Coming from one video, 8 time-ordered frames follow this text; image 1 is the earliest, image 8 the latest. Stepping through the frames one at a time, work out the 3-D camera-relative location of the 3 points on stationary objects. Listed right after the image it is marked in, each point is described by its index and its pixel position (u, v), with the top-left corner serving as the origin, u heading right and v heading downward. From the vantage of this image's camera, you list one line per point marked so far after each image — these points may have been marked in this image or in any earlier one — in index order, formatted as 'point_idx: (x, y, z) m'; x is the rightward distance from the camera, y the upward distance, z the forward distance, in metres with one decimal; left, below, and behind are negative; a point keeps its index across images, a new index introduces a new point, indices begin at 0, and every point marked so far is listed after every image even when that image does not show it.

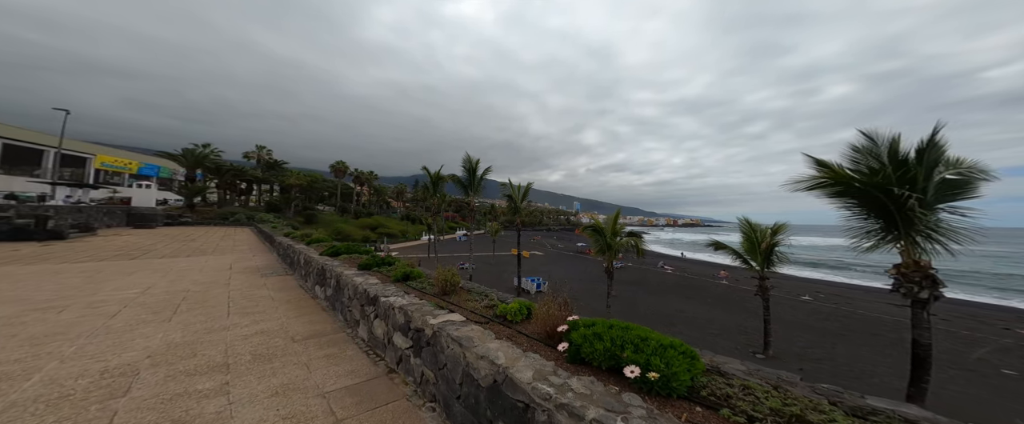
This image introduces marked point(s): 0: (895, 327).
0: (+20.8, -5.9, +16.5) m
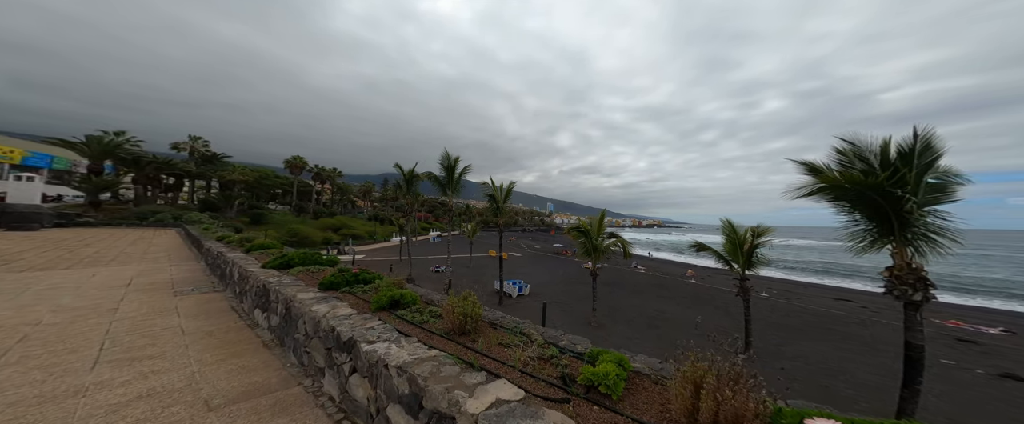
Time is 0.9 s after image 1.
0: (+19.7, -6.1, +17.6) m
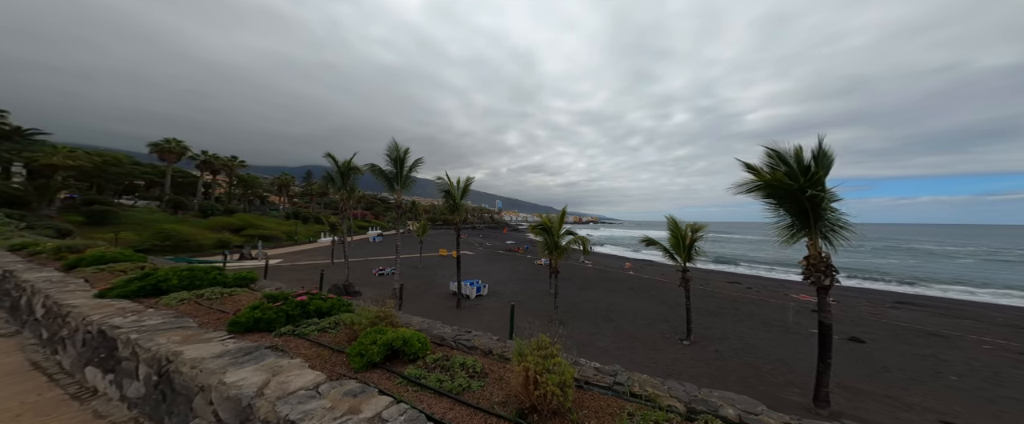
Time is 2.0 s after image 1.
0: (+16.9, -5.9, +20.3) m
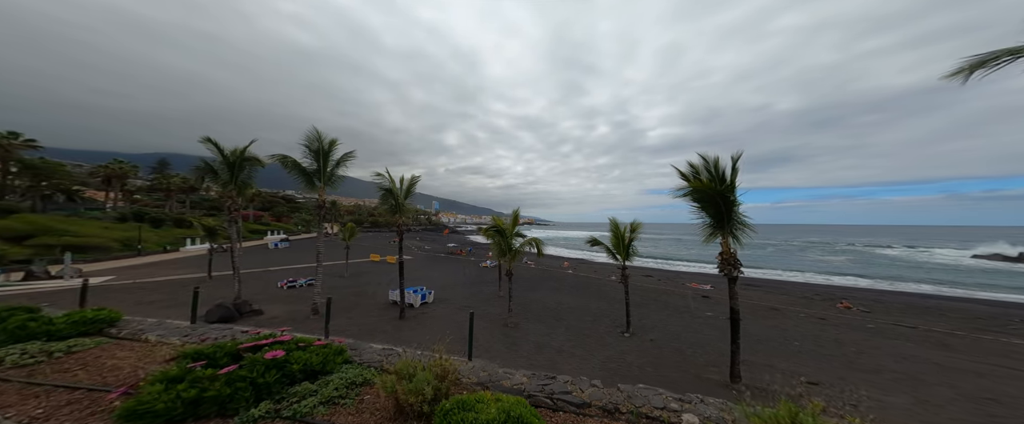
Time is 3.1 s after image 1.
0: (+13.0, -6.0, +23.0) m
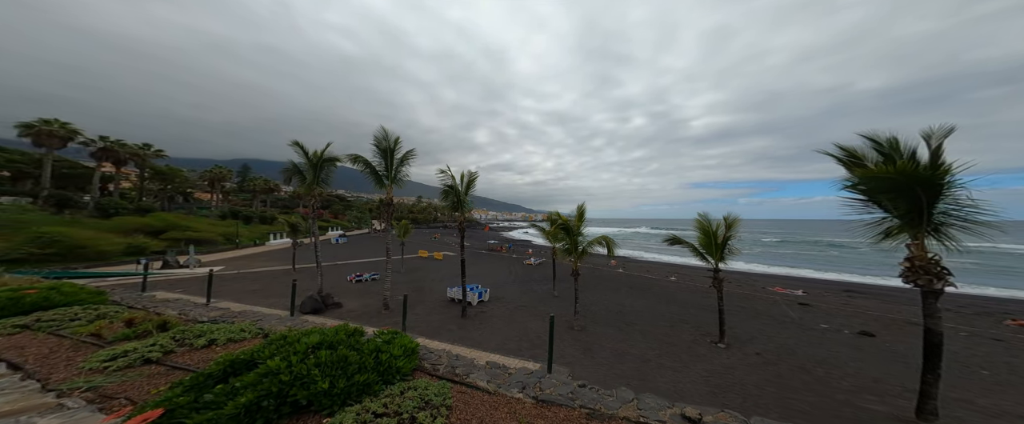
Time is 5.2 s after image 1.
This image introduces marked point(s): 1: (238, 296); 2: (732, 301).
0: (+17.6, -5.8, +20.5) m
1: (-16.6, -5.1, +18.3) m
2: (+14.4, -5.9, +19.0) m
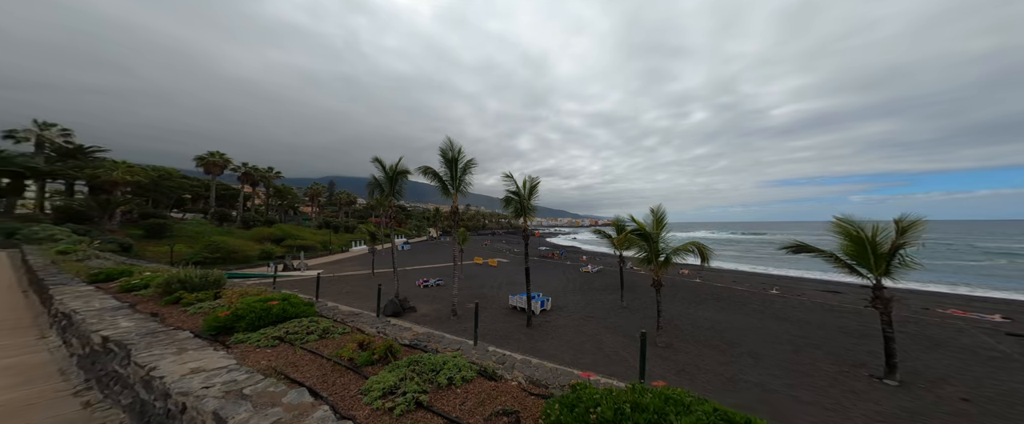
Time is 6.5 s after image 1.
0: (+22.2, -5.8, +16.3) m
1: (-11.9, -5.8, +20.3) m
2: (+18.8, -6.0, +15.3) m
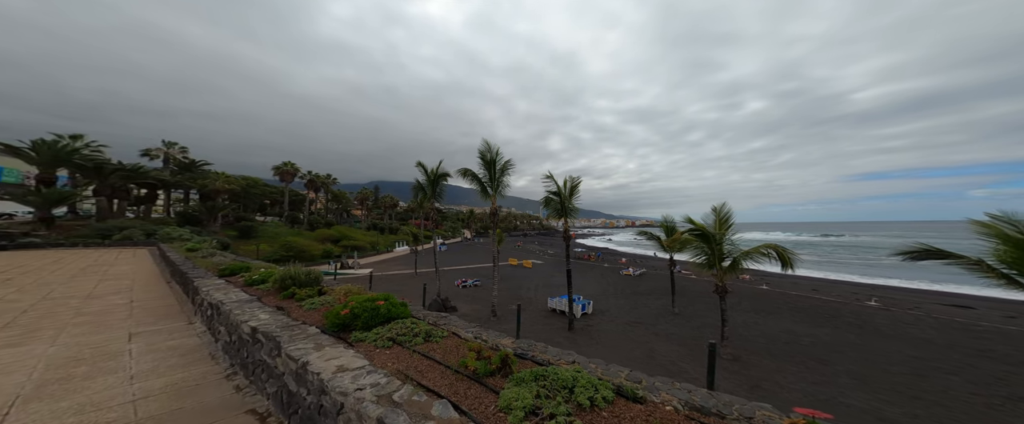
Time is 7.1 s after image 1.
0: (+25.0, -5.8, +13.4) m
1: (-8.4, -6.0, +21.2) m
2: (+21.5, -5.9, +12.8) m
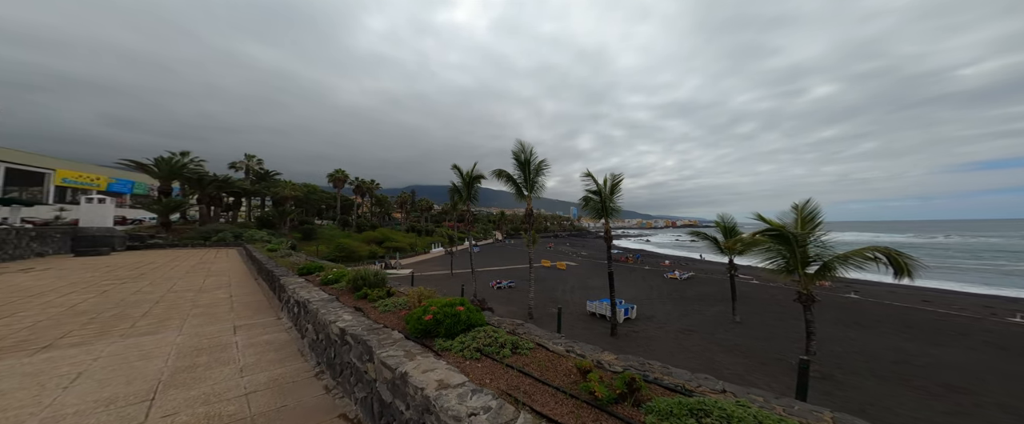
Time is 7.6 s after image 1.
0: (+27.2, -5.4, +9.7) m
1: (-5.2, -5.9, +21.1) m
2: (+23.7, -5.6, +9.5) m
